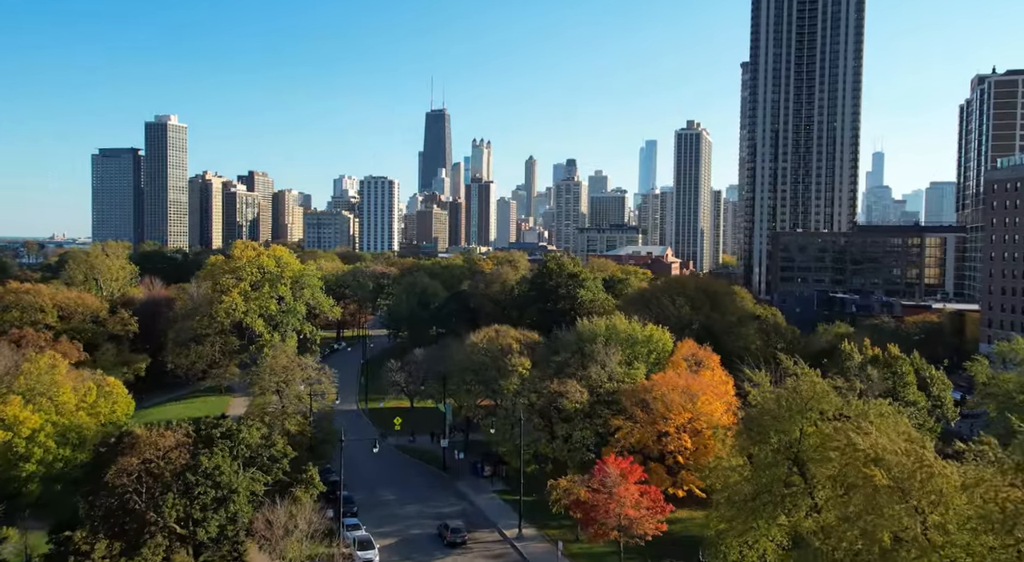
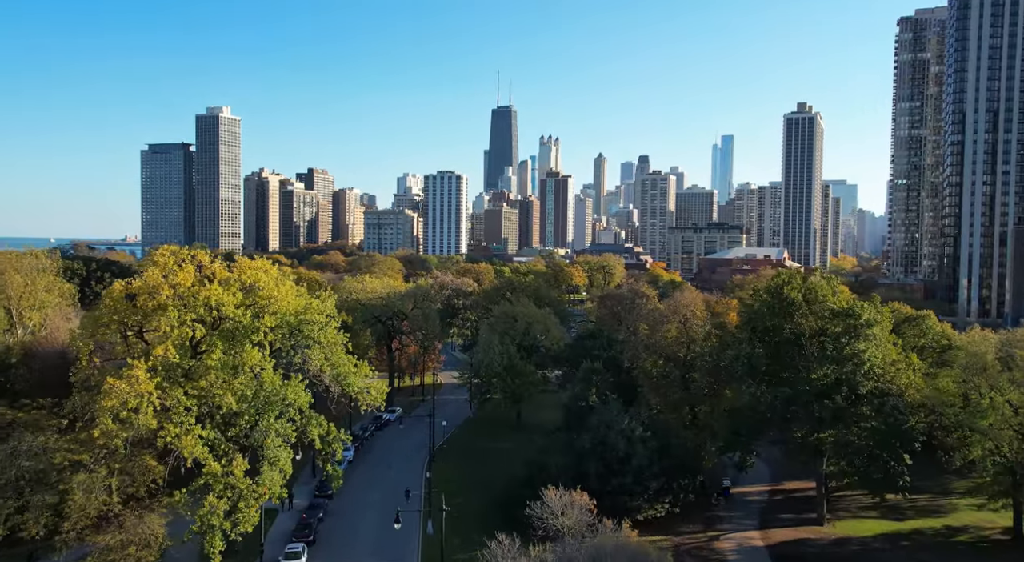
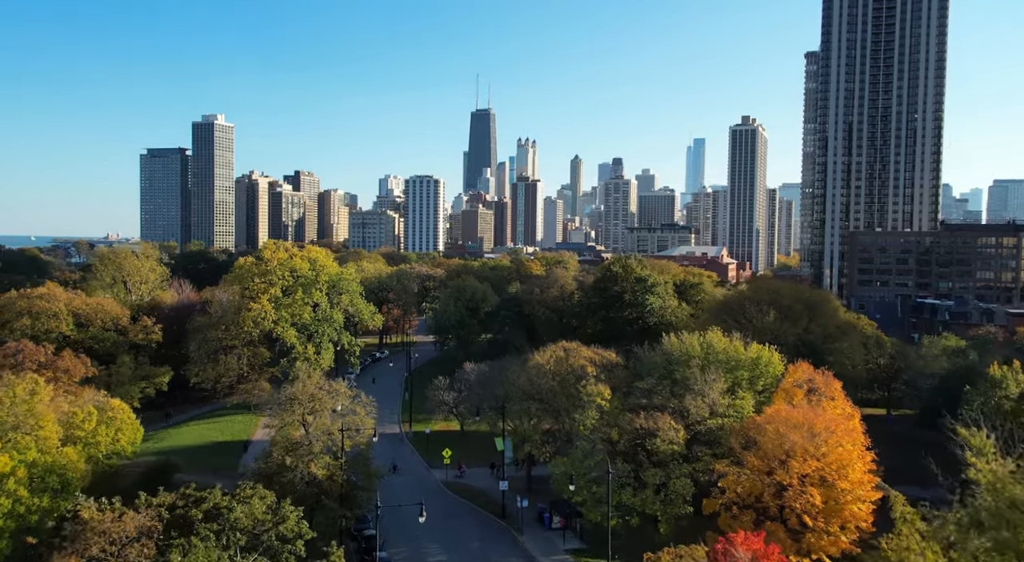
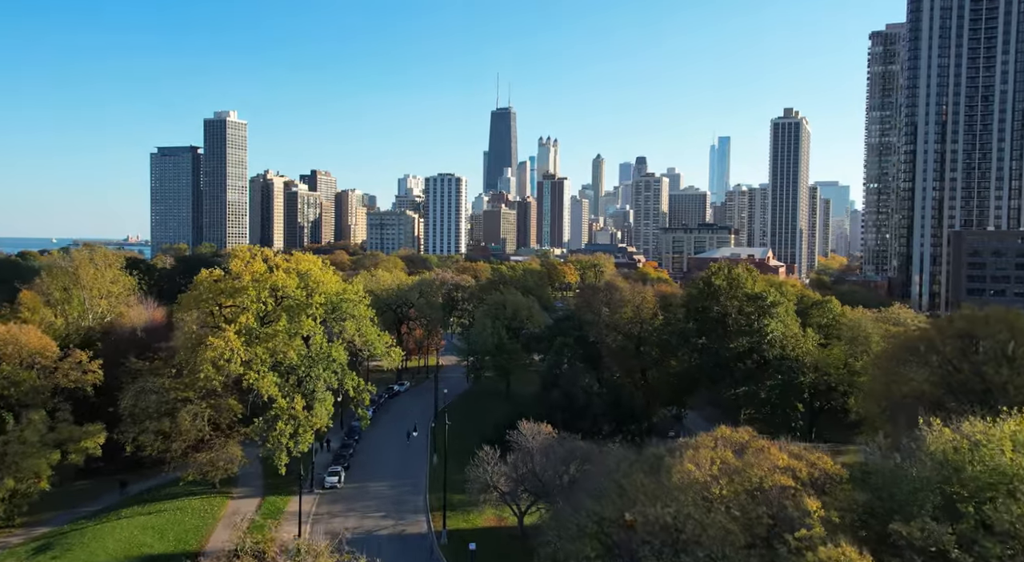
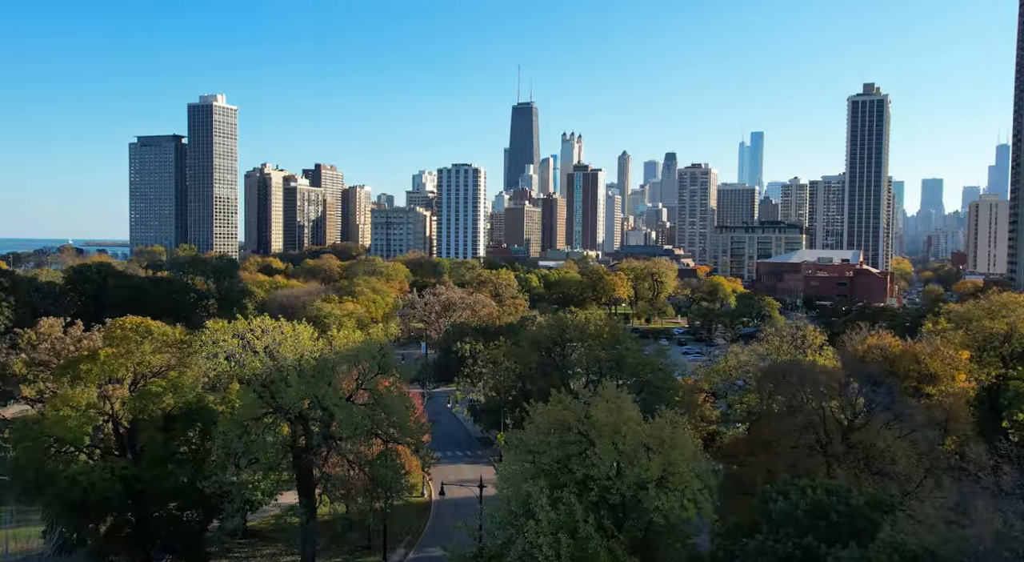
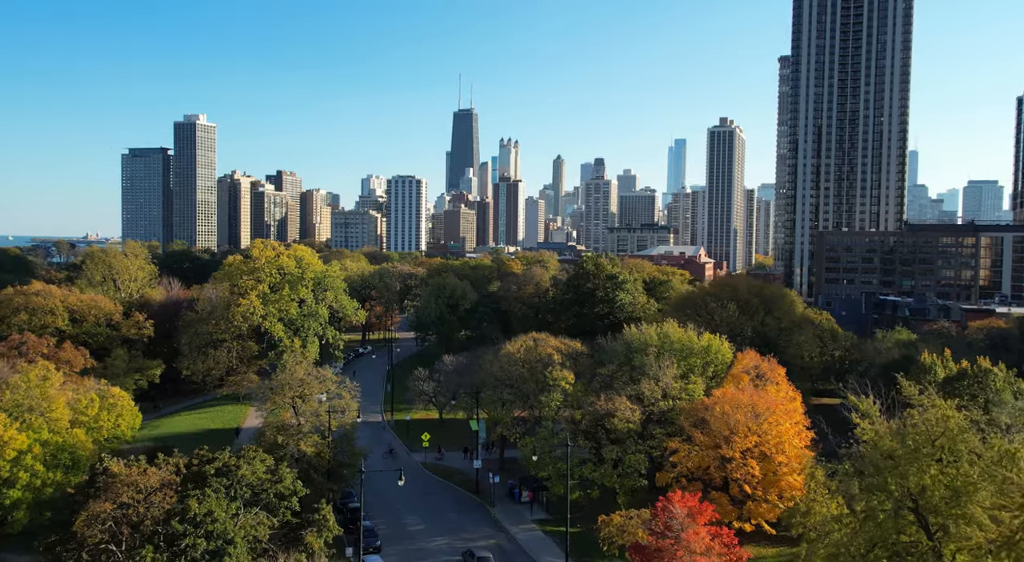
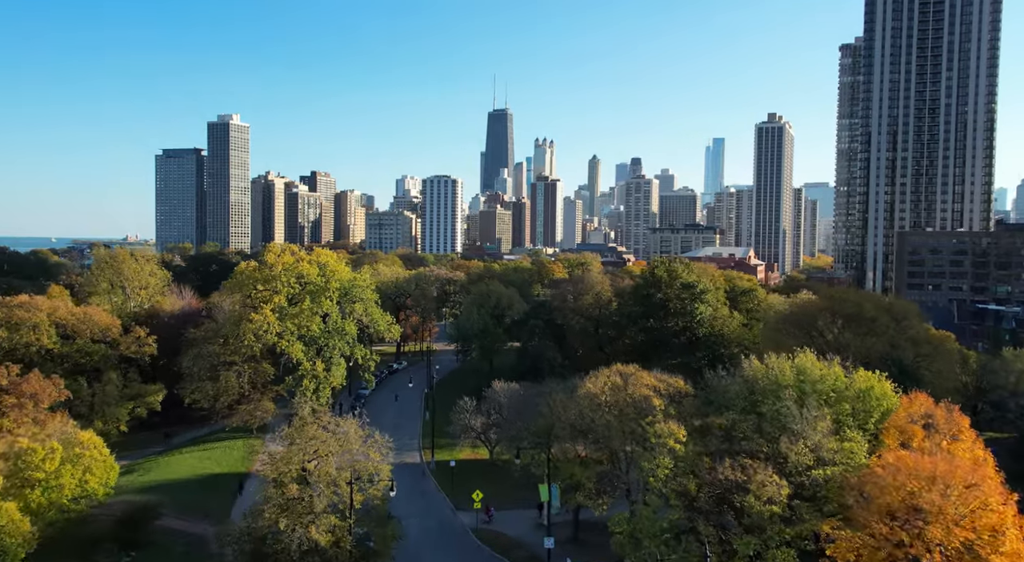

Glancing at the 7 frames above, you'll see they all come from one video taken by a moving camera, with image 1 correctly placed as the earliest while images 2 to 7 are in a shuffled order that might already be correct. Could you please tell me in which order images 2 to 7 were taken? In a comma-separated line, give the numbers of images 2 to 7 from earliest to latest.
6, 3, 7, 4, 2, 5
